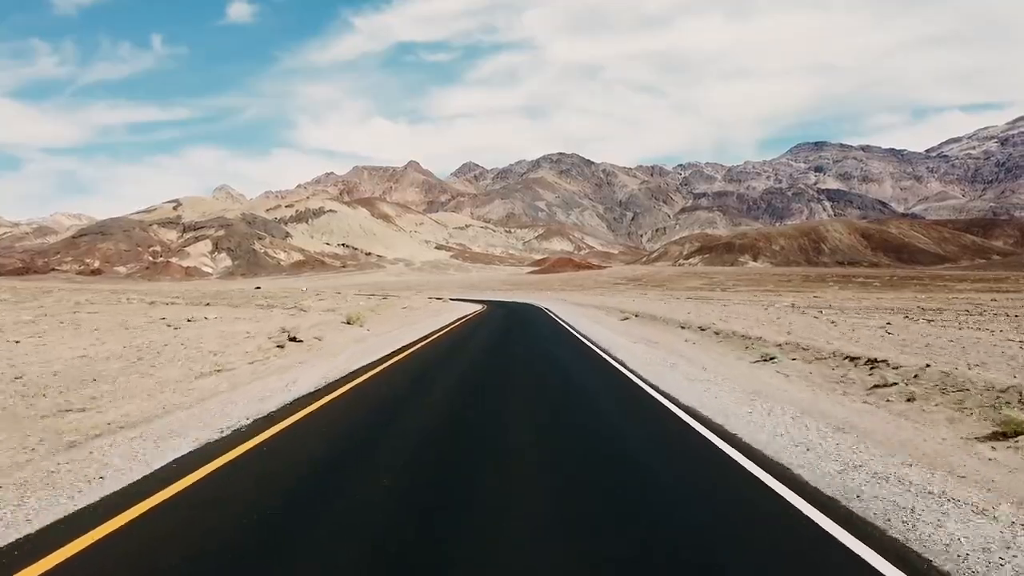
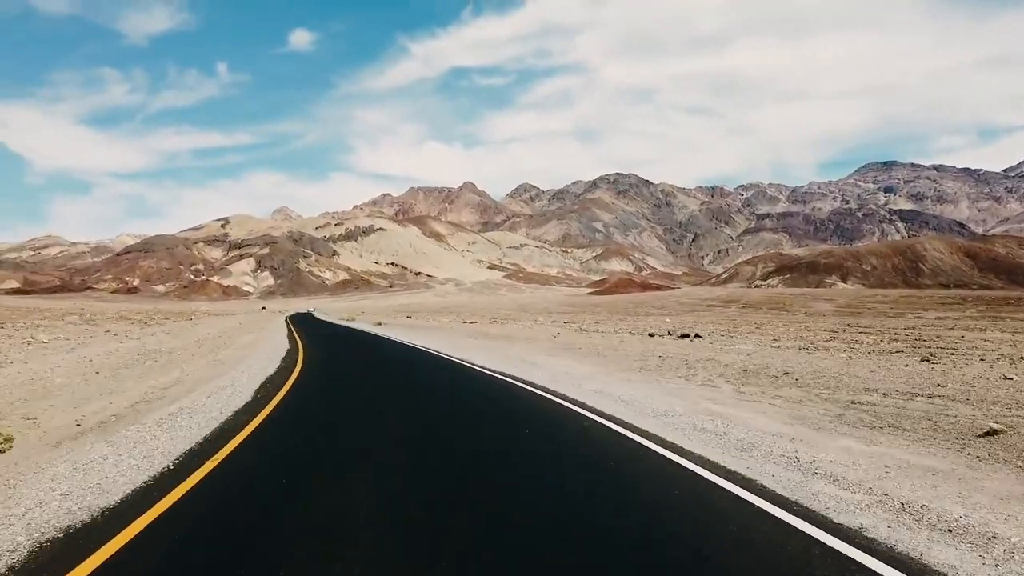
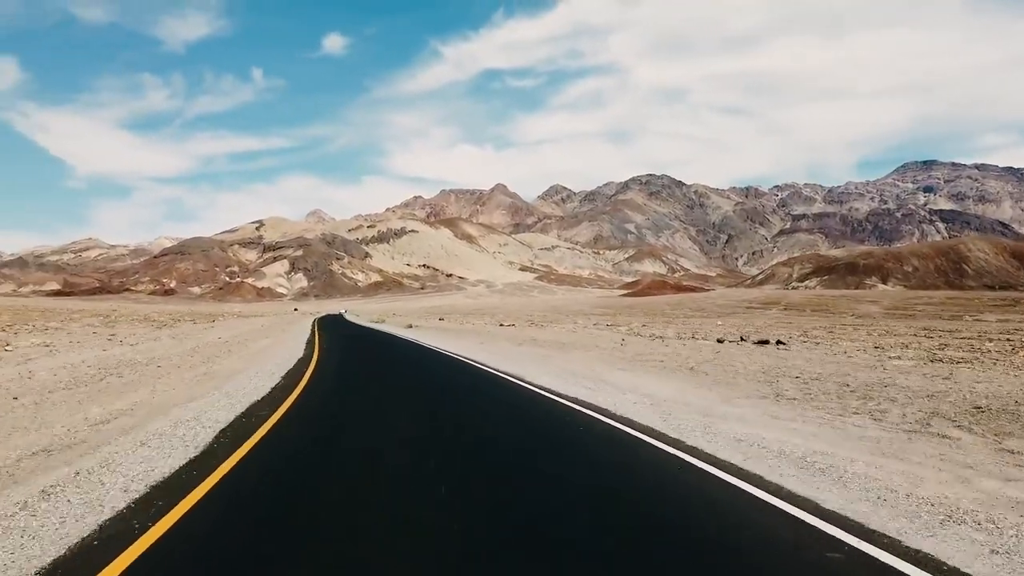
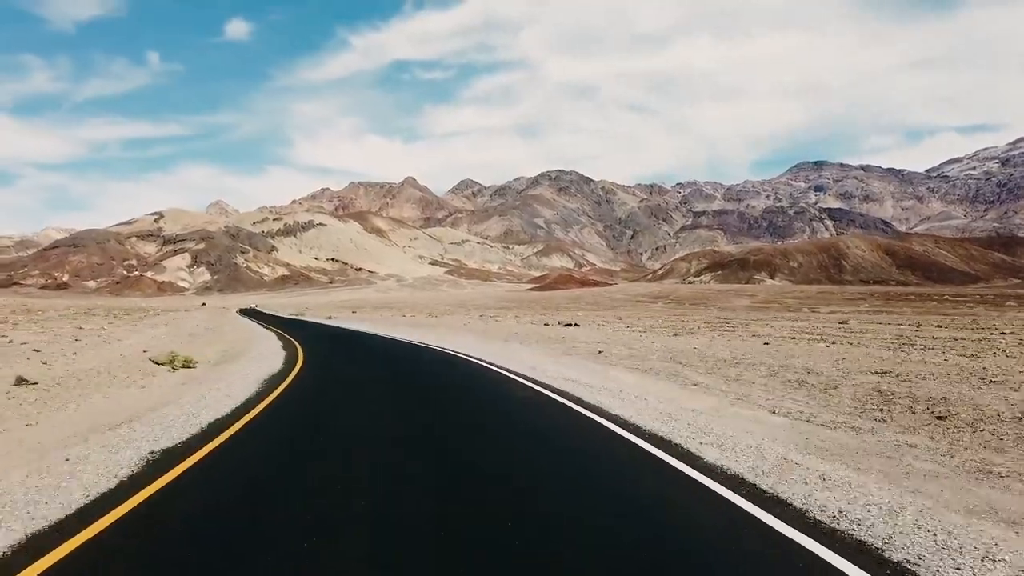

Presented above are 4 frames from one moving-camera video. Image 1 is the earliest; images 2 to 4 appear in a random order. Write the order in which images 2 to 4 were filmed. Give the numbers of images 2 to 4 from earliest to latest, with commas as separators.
4, 2, 3
